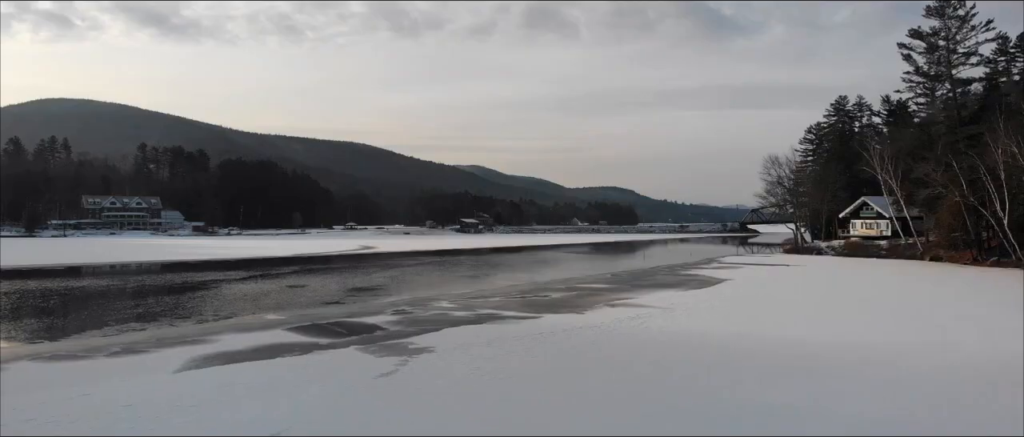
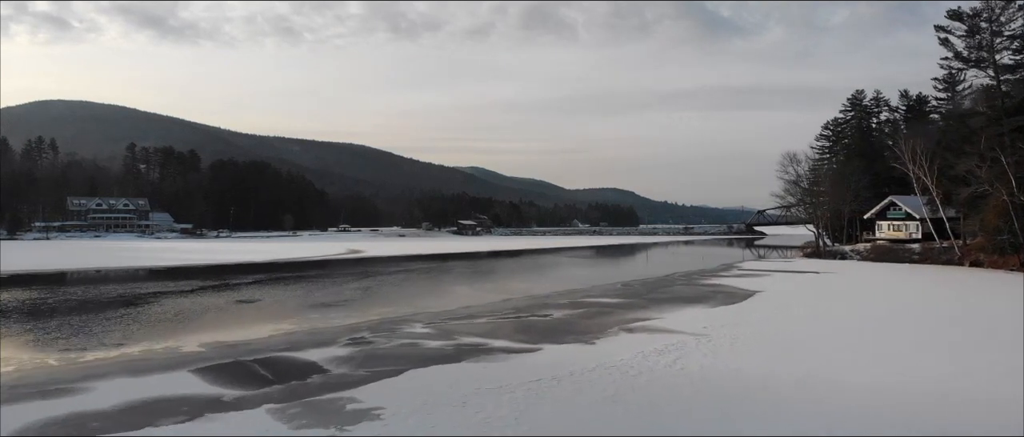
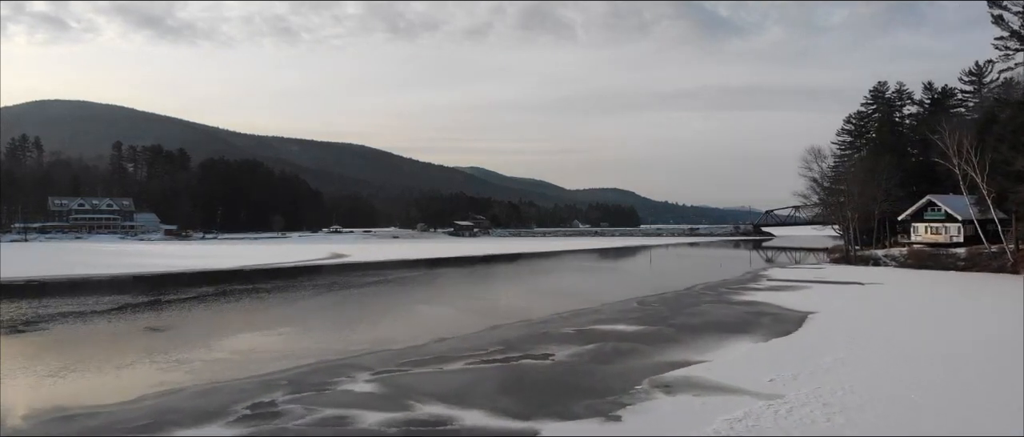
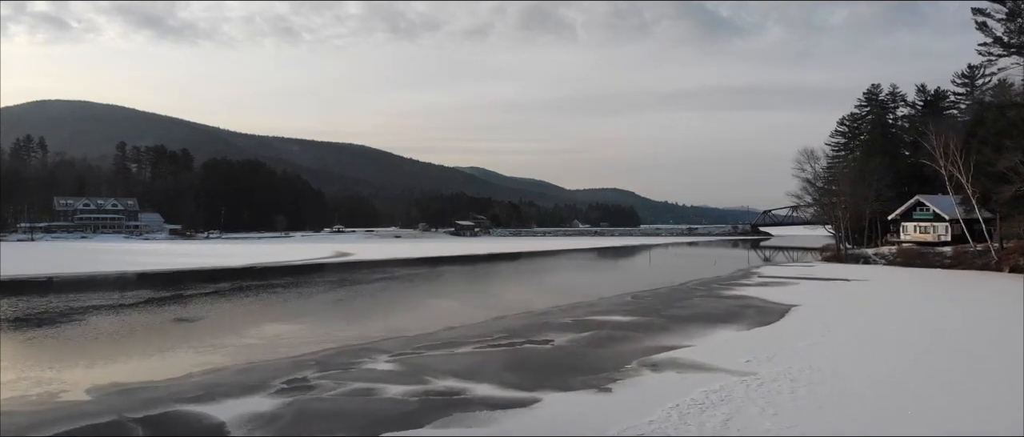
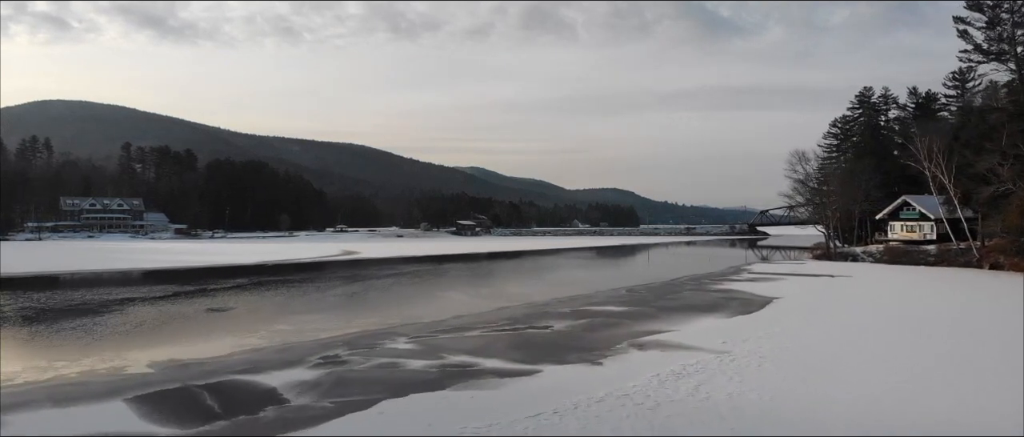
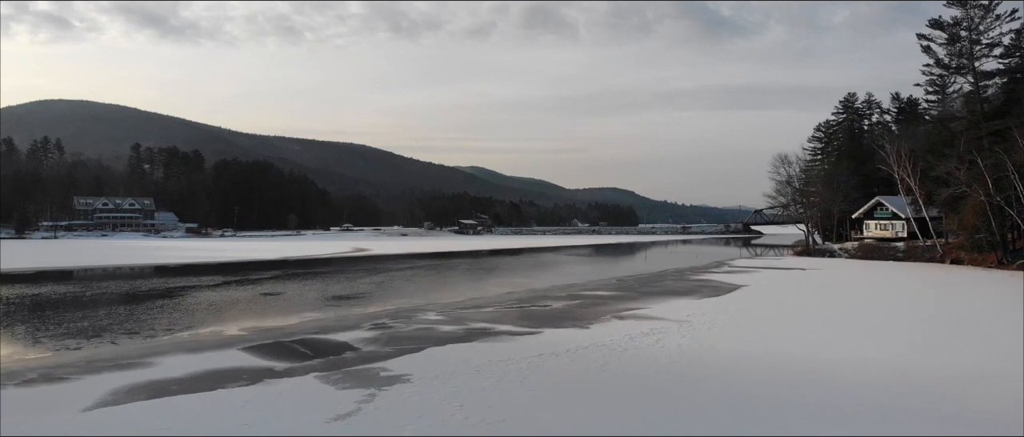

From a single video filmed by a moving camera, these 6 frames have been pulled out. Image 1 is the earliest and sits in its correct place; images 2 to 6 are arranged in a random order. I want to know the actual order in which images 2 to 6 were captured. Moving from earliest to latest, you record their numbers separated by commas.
6, 2, 5, 4, 3
